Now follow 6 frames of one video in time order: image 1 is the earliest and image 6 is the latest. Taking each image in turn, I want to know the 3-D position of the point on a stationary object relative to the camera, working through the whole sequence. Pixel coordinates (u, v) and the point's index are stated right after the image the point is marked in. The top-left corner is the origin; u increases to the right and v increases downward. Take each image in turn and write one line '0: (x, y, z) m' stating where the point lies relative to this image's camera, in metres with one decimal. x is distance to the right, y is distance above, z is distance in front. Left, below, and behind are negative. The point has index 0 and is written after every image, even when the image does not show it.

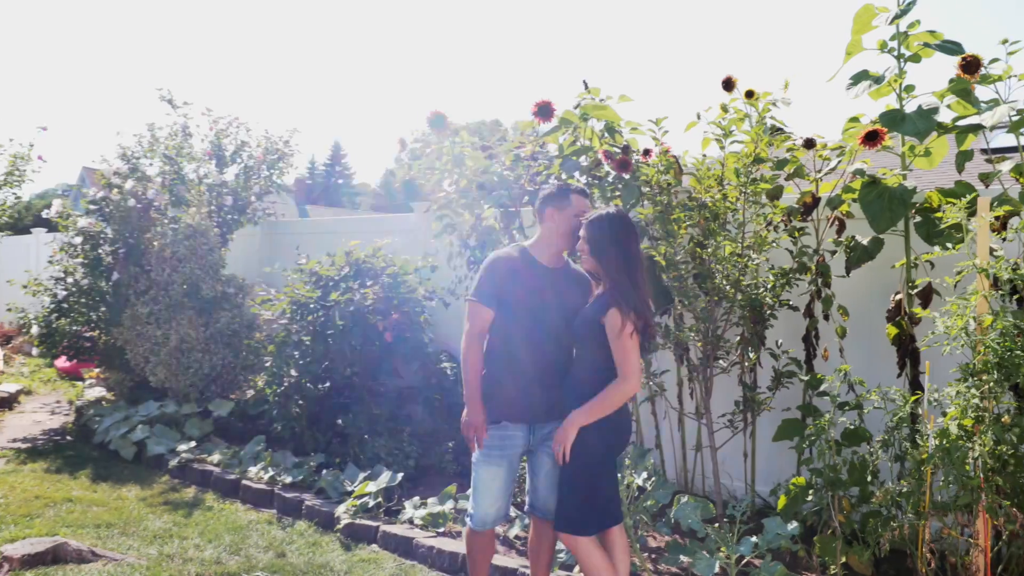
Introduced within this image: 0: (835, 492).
0: (+1.2, -0.7, +2.8) m
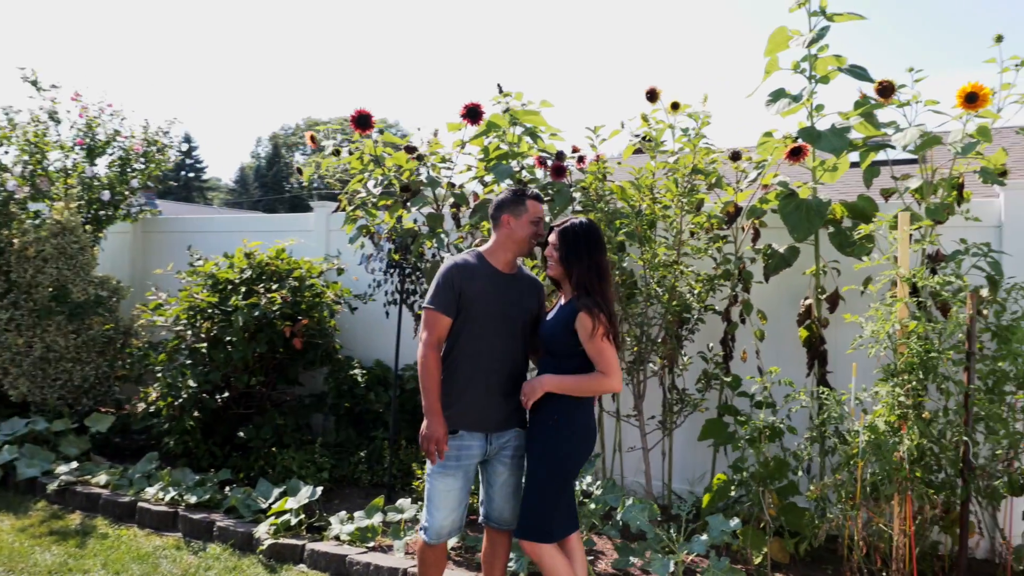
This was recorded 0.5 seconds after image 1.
0: (+1.0, -0.8, +2.9) m
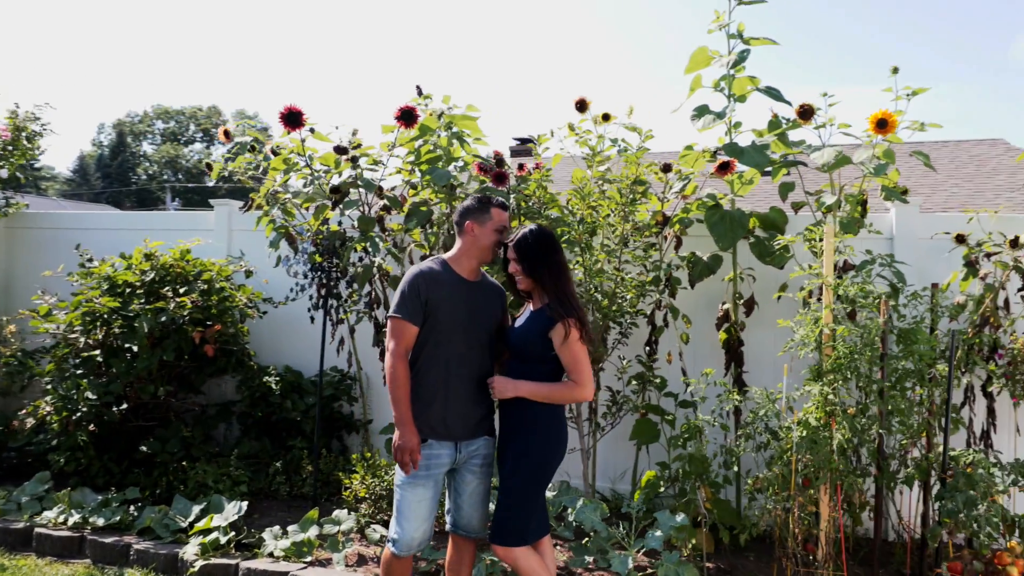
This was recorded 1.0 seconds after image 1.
0: (+0.8, -0.8, +3.1) m
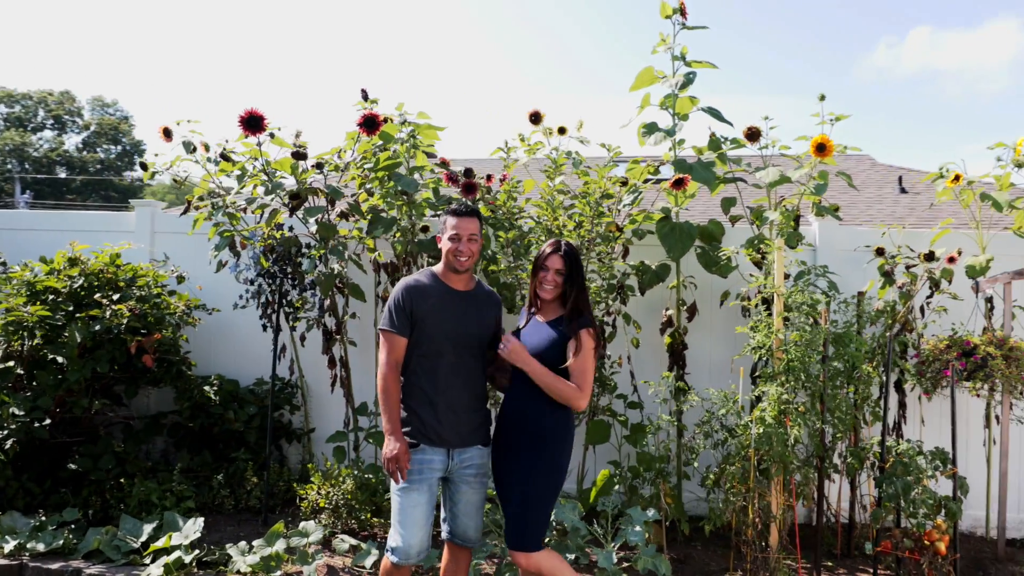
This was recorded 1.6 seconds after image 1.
0: (+0.6, -0.8, +3.3) m
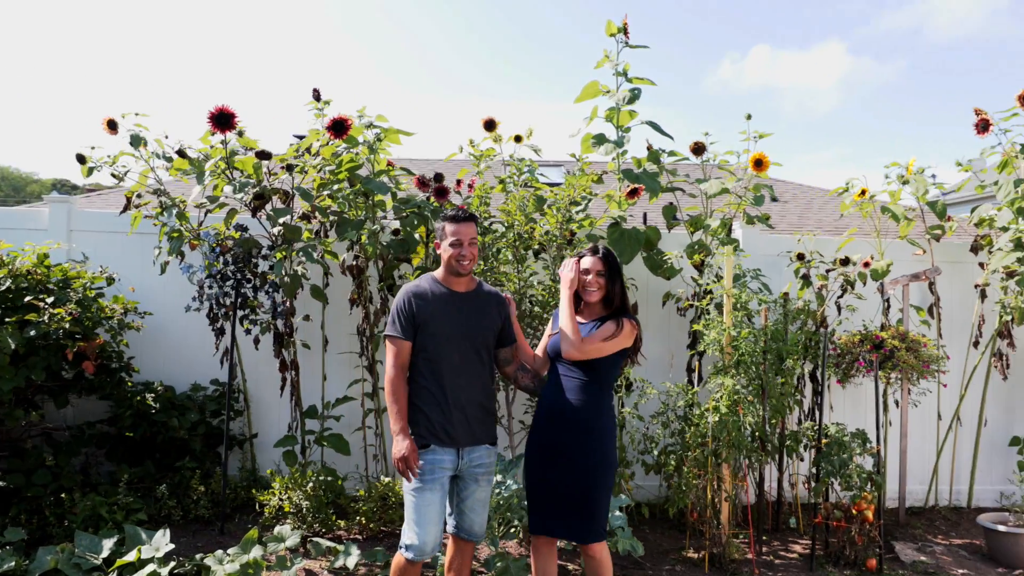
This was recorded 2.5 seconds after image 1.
0: (+0.5, -0.8, +3.5) m
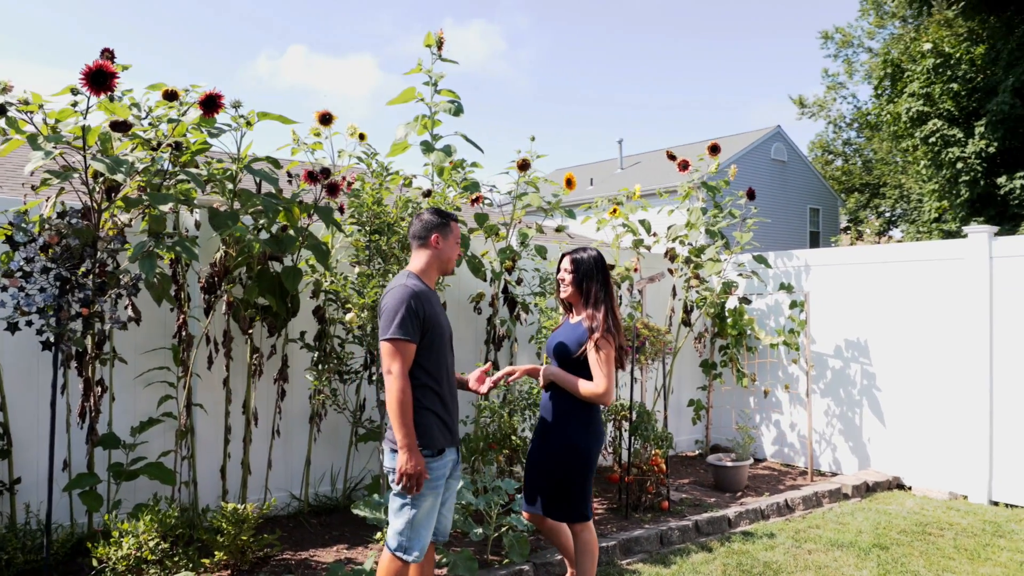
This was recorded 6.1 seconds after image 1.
0: (-0.2, -0.8, +3.8) m
